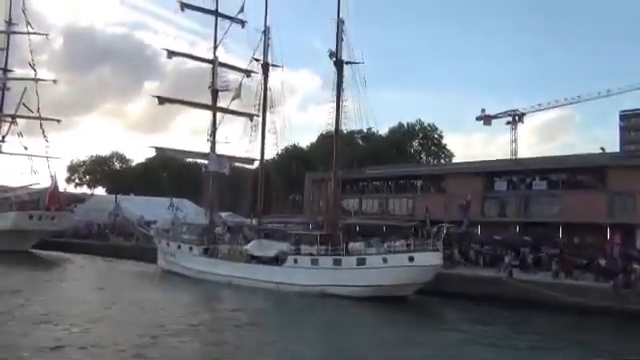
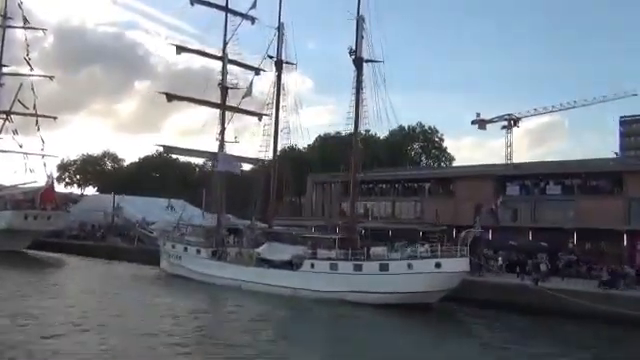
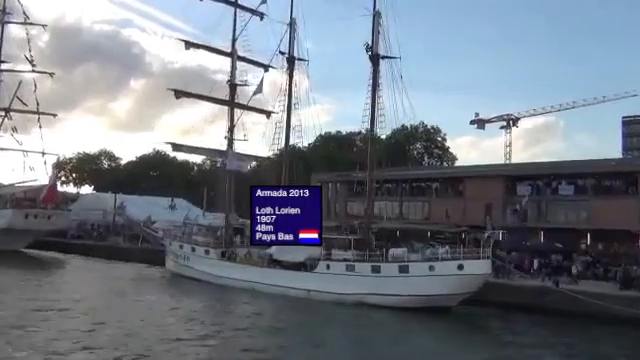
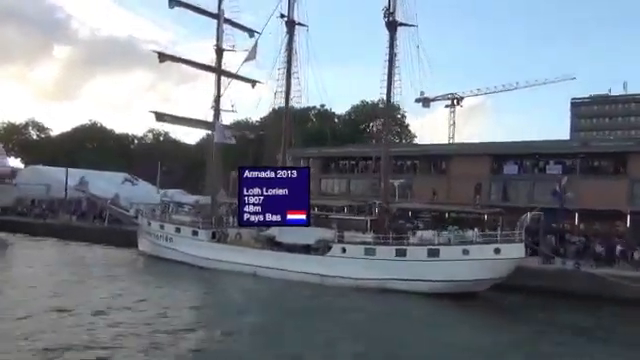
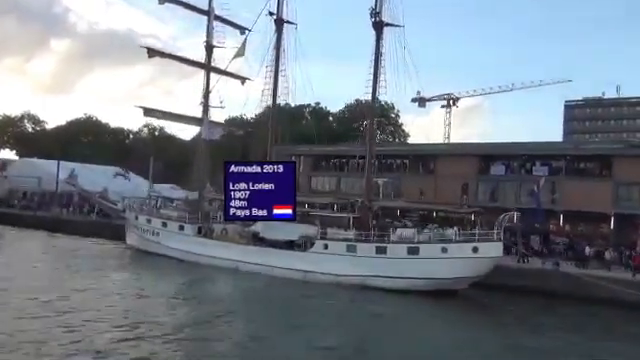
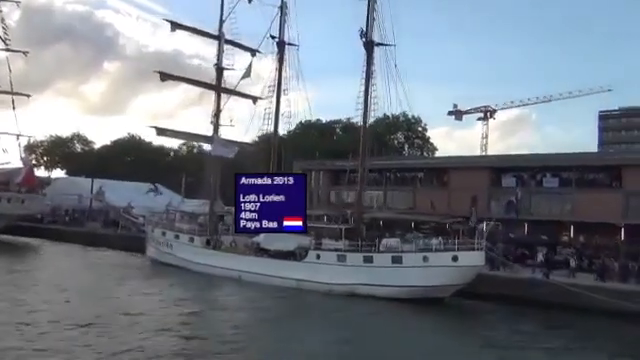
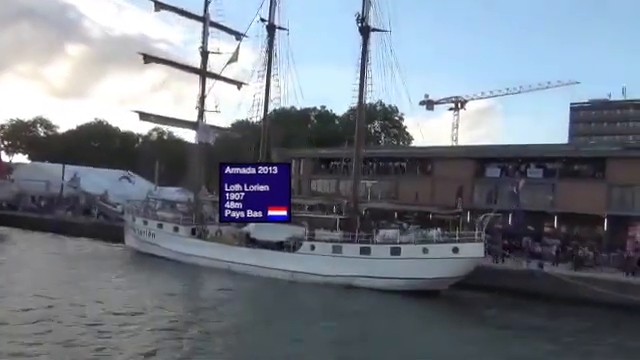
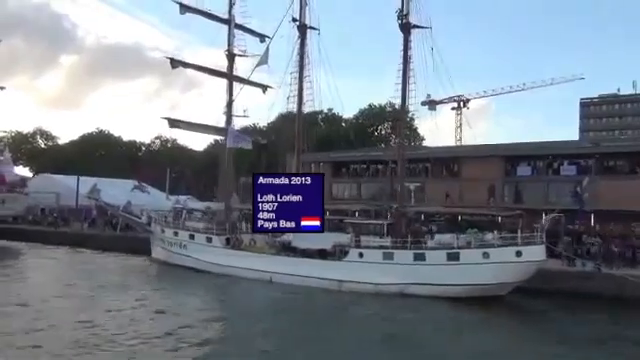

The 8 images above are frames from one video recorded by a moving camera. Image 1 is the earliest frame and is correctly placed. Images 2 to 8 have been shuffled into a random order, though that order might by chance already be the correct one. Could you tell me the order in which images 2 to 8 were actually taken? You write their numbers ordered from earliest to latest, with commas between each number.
2, 3, 6, 7, 5, 4, 8
